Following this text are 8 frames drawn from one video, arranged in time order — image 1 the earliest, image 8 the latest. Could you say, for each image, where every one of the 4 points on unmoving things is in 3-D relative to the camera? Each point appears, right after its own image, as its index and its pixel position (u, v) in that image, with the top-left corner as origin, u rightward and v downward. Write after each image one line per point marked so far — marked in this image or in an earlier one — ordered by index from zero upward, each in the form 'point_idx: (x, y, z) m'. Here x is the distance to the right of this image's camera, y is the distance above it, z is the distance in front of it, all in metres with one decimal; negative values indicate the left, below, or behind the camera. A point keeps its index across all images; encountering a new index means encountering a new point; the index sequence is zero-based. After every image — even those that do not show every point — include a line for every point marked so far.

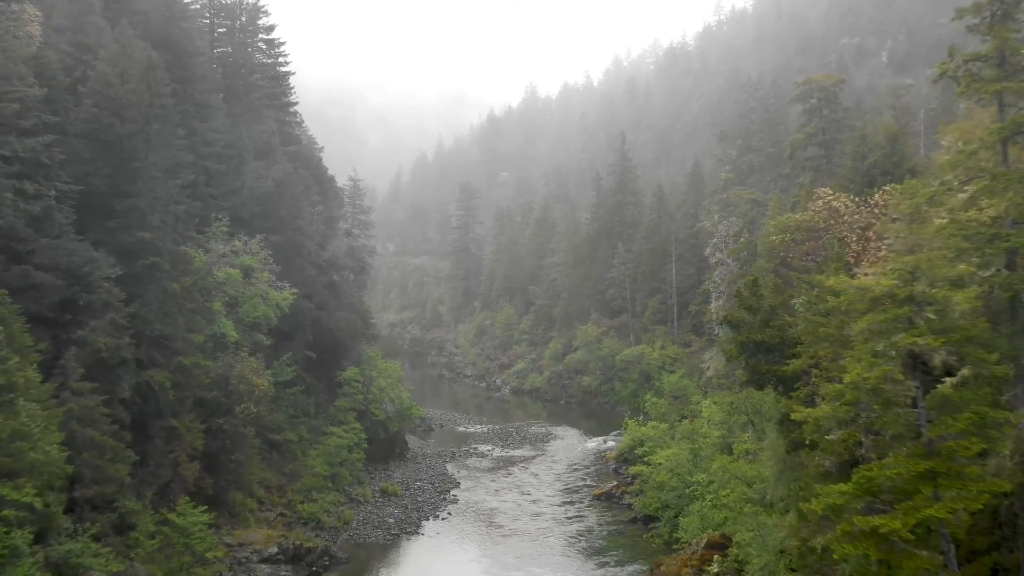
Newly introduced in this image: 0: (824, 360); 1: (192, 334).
0: (+2.9, -0.7, +10.2) m
1: (-5.3, -0.8, +18.8) m
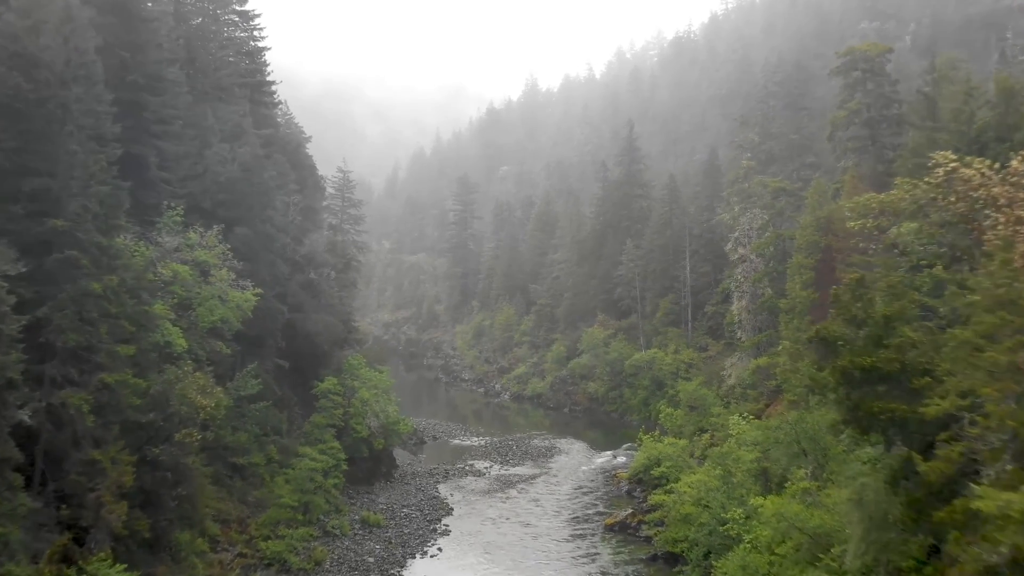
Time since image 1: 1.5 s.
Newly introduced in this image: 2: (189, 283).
0: (+2.9, -0.7, +6.8) m
1: (-5.3, -0.8, +15.4) m
2: (-5.6, +0.1, +19.7) m
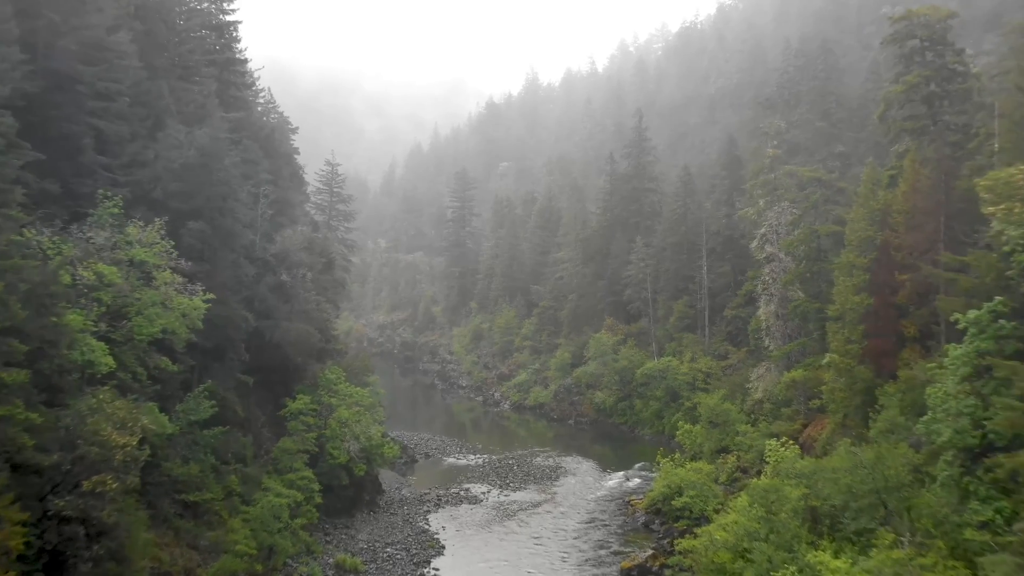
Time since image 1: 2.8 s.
0: (+2.9, -0.8, +3.4) m
1: (-5.3, -0.9, +12.0) m
2: (-5.6, 0.0, +16.3) m
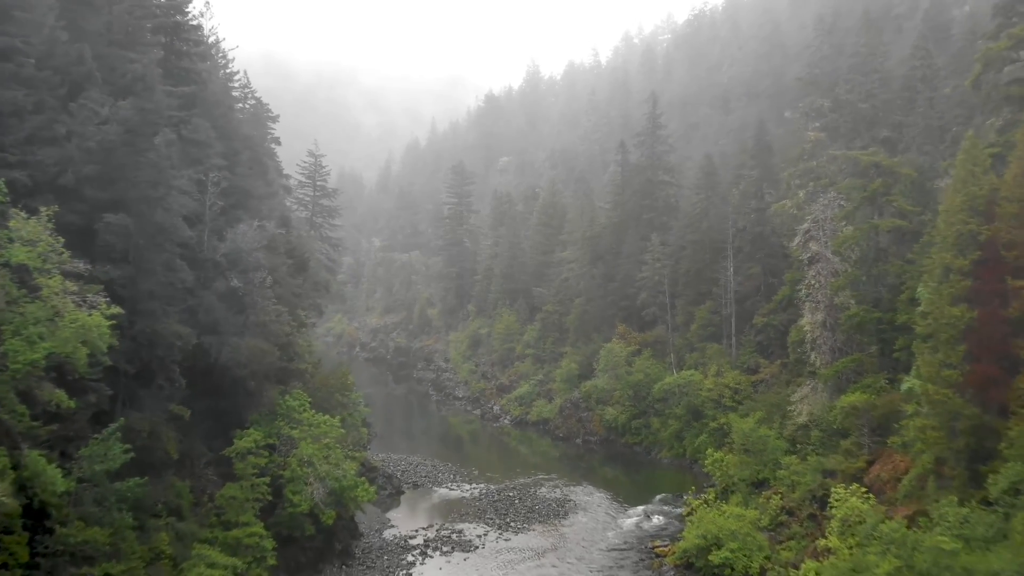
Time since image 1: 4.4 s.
0: (+2.9, -0.9, -0.8) m
1: (-5.3, -1.0, +7.8) m
2: (-5.6, -0.1, +12.1) m
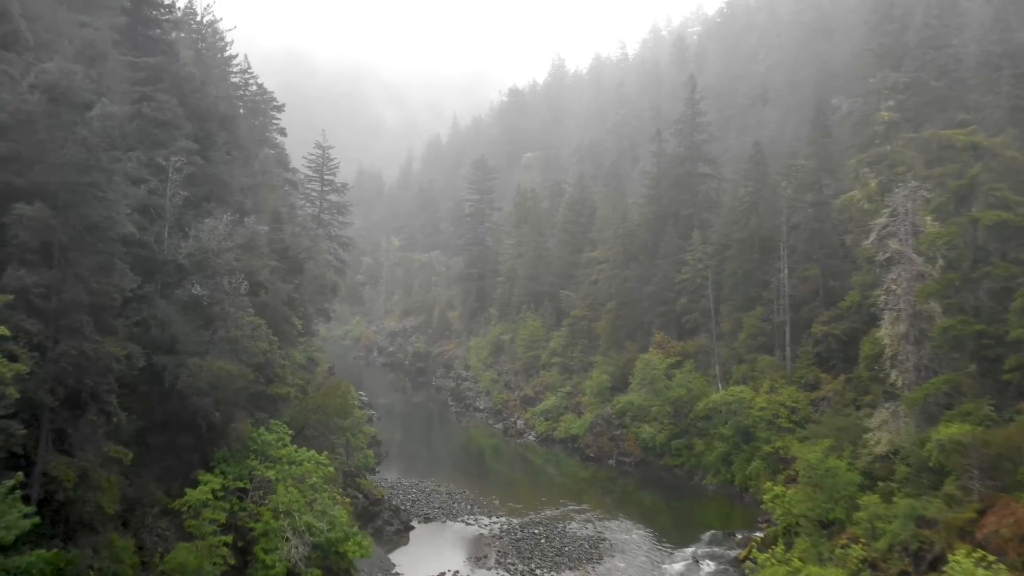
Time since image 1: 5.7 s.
0: (+2.8, -1.0, -4.4) m
1: (-5.2, -1.1, +4.4) m
2: (-5.4, -0.2, +8.6) m
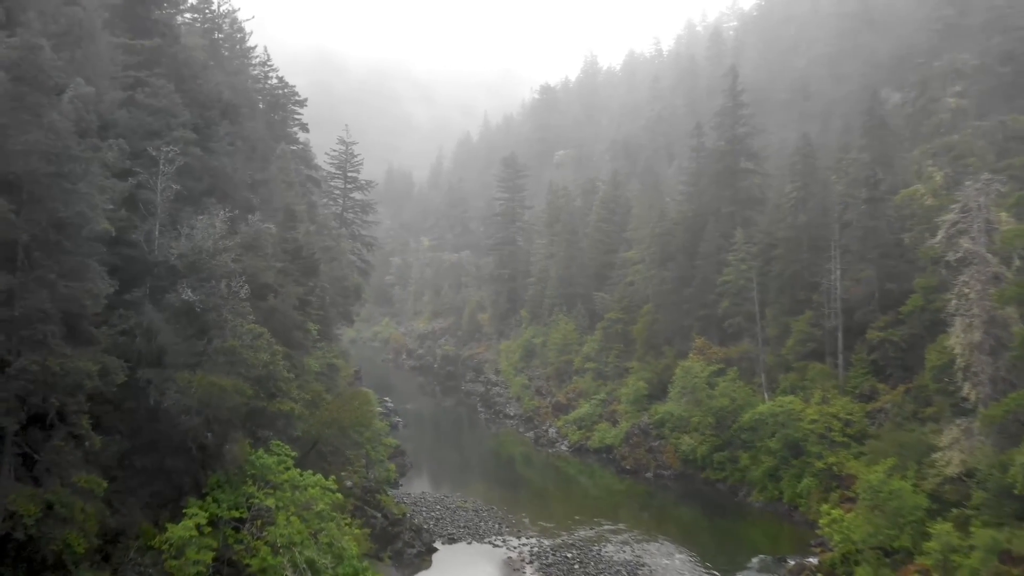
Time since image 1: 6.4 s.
0: (+2.6, -1.1, -6.3) m
1: (-5.2, -1.2, +2.7) m
2: (-5.2, -0.3, +7.0) m
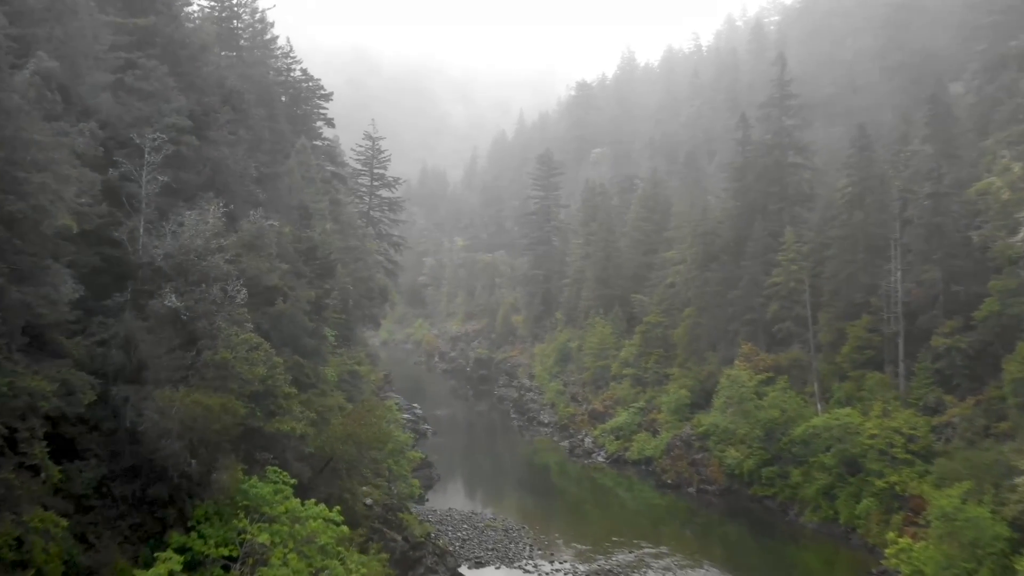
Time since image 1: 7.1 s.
0: (+2.2, -1.1, -8.2) m
1: (-5.2, -1.2, +1.1) m
2: (-5.2, -0.4, +5.4) m
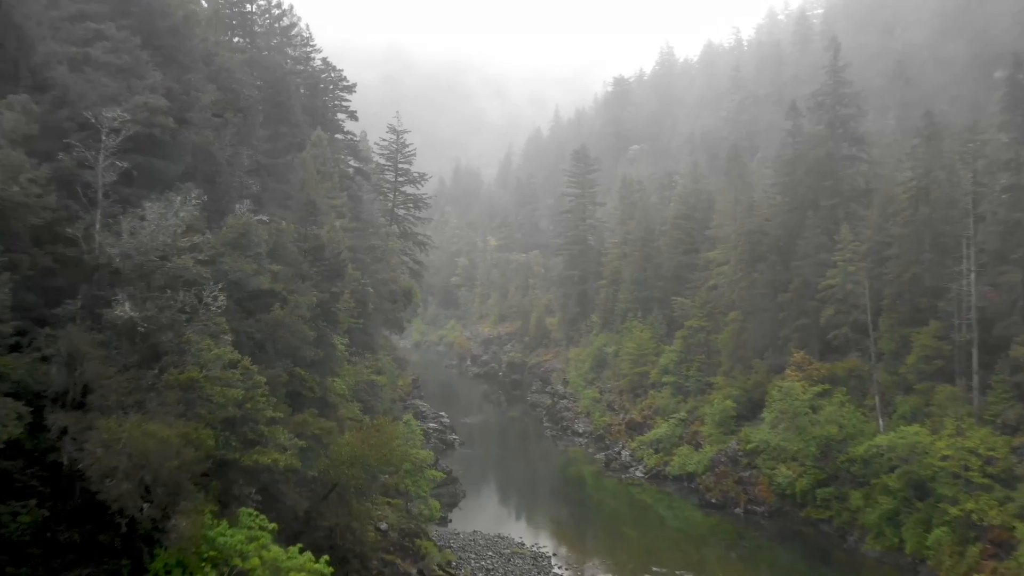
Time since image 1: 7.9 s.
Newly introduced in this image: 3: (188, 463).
0: (+1.8, -1.2, -10.4) m
1: (-5.4, -1.3, -0.9) m
2: (-5.2, -0.4, +3.4) m
3: (-2.9, -1.6, +10.1) m
